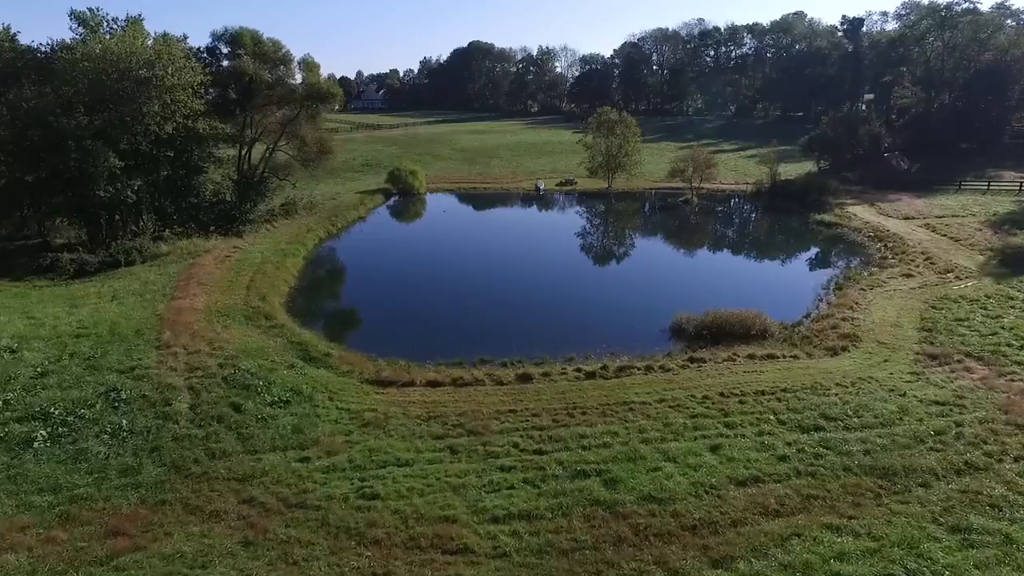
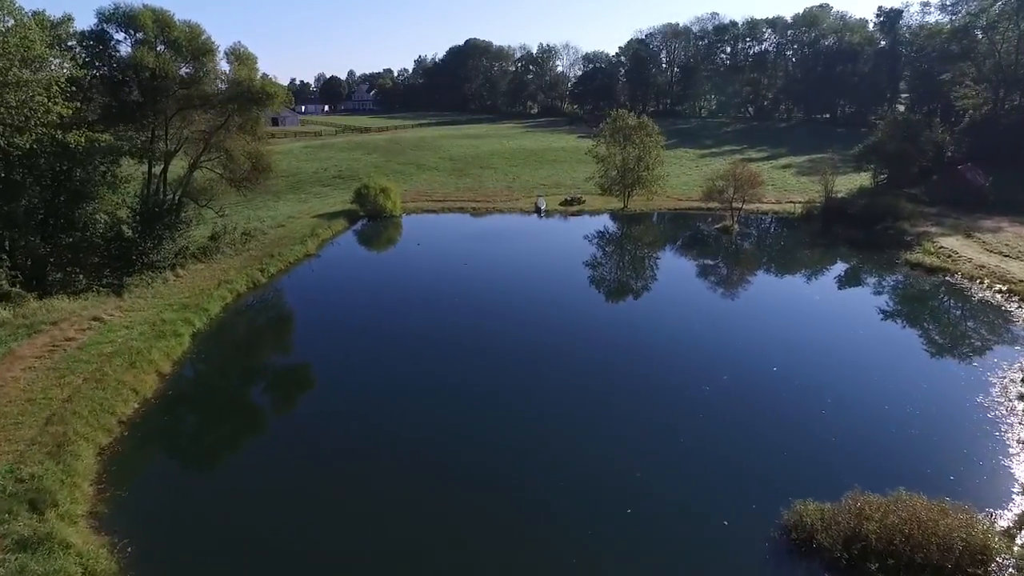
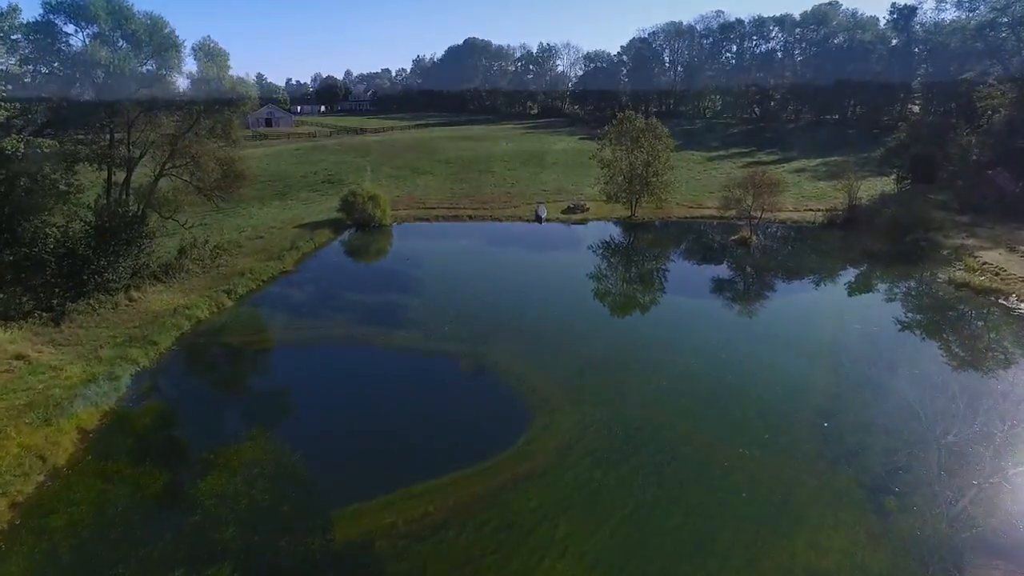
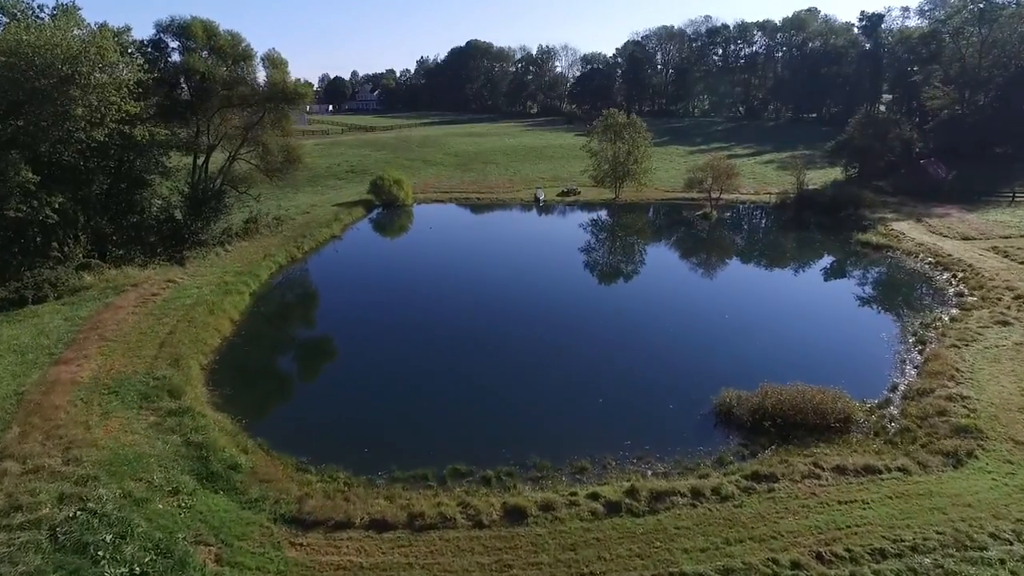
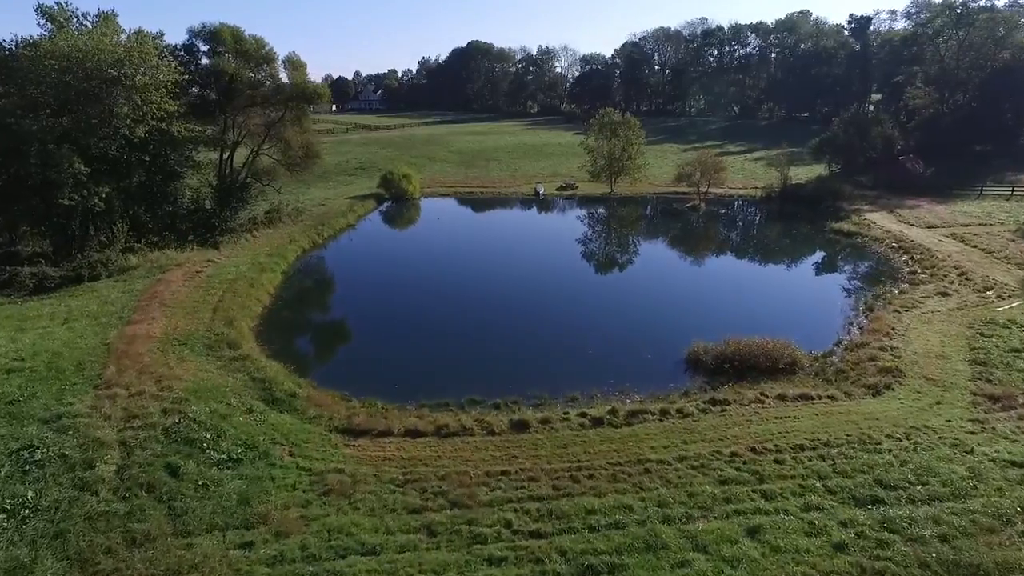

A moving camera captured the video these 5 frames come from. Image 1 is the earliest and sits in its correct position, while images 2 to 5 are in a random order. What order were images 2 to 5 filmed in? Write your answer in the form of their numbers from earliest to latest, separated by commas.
5, 4, 2, 3
